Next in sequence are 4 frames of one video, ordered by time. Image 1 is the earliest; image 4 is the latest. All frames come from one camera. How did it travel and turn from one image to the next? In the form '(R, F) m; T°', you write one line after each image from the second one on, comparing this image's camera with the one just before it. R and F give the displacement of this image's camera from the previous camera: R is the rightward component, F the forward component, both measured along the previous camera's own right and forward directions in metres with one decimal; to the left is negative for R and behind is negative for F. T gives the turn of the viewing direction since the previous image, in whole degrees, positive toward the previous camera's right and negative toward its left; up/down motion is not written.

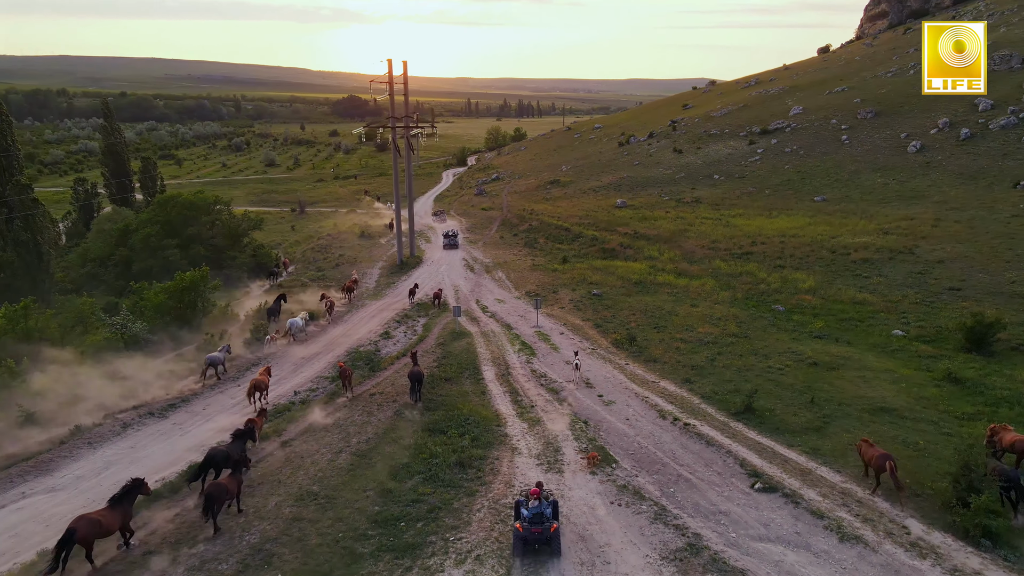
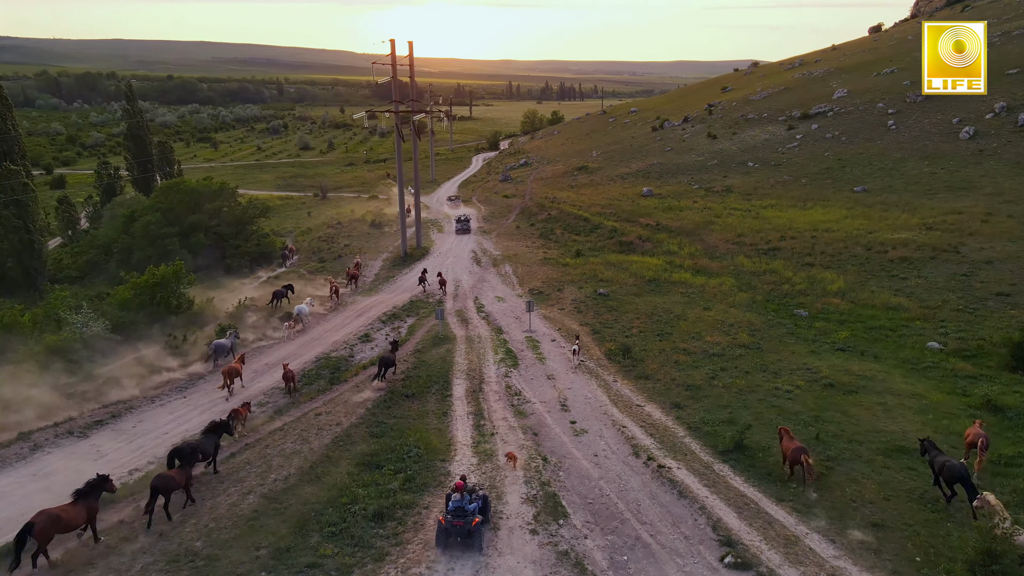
(+1.9, +2.5) m; -3°
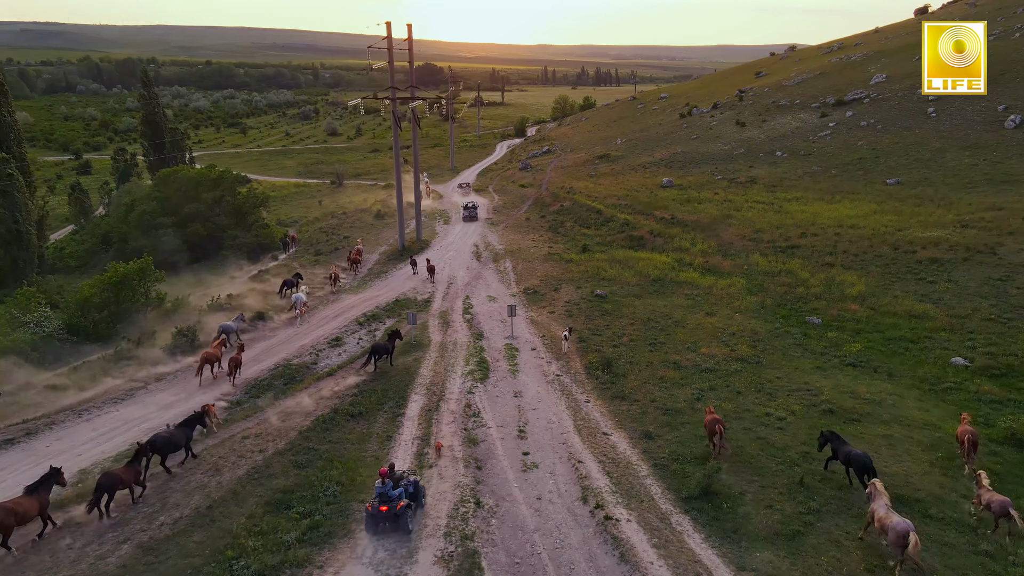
(+1.9, +2.1) m; -3°
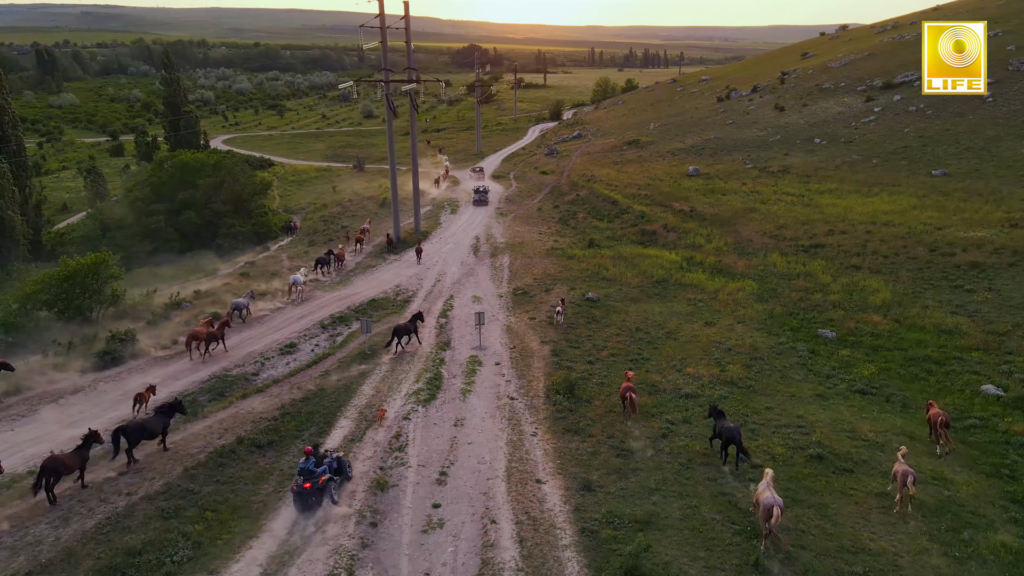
(+2.4, +2.7) m; -4°
